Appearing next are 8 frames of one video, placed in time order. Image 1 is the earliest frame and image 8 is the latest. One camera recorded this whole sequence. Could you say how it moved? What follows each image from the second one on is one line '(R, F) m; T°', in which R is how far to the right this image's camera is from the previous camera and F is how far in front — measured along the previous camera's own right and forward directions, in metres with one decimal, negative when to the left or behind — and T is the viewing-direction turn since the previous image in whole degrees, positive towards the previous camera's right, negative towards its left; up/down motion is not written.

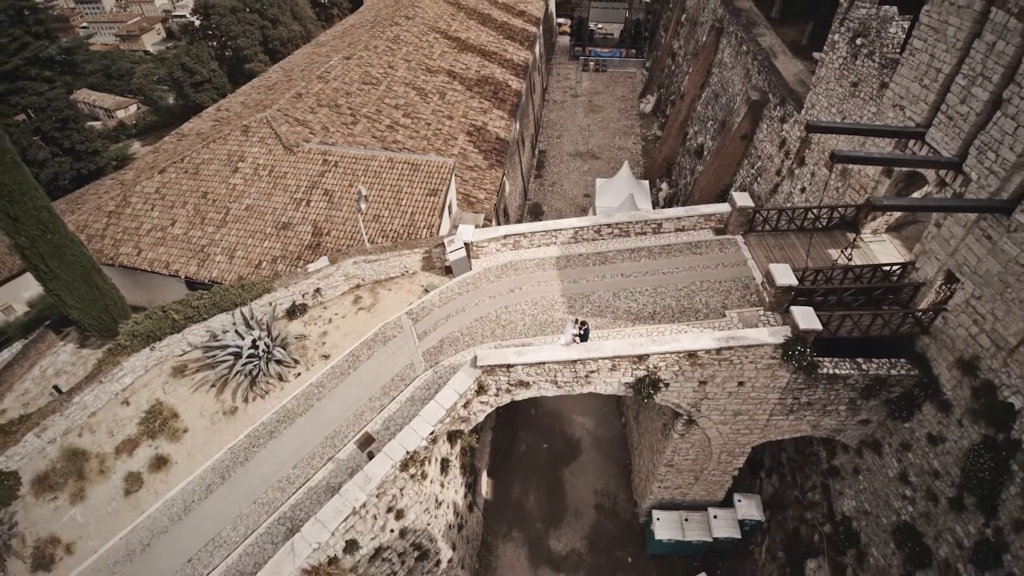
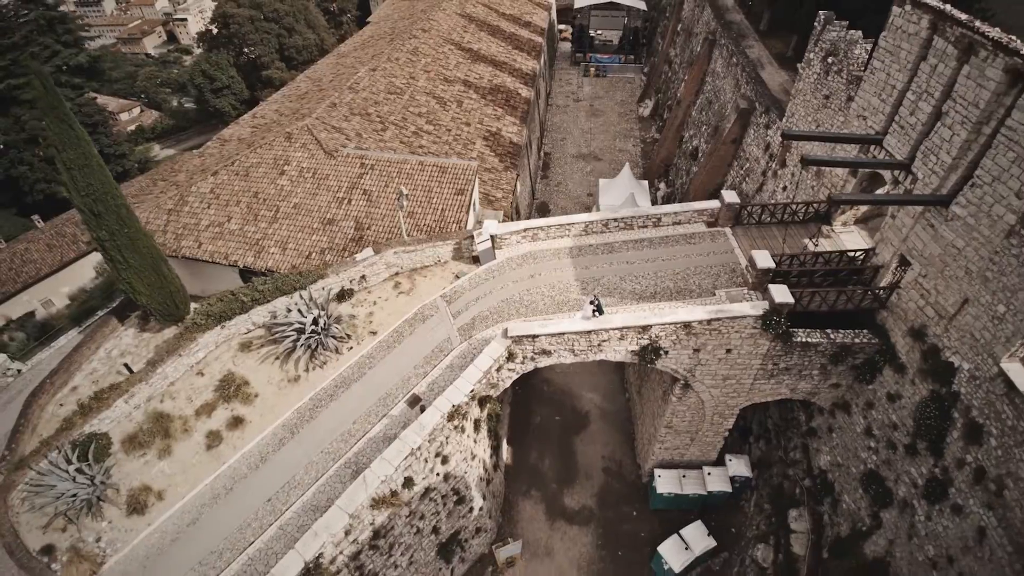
(-0.6, -1.8) m; 0°
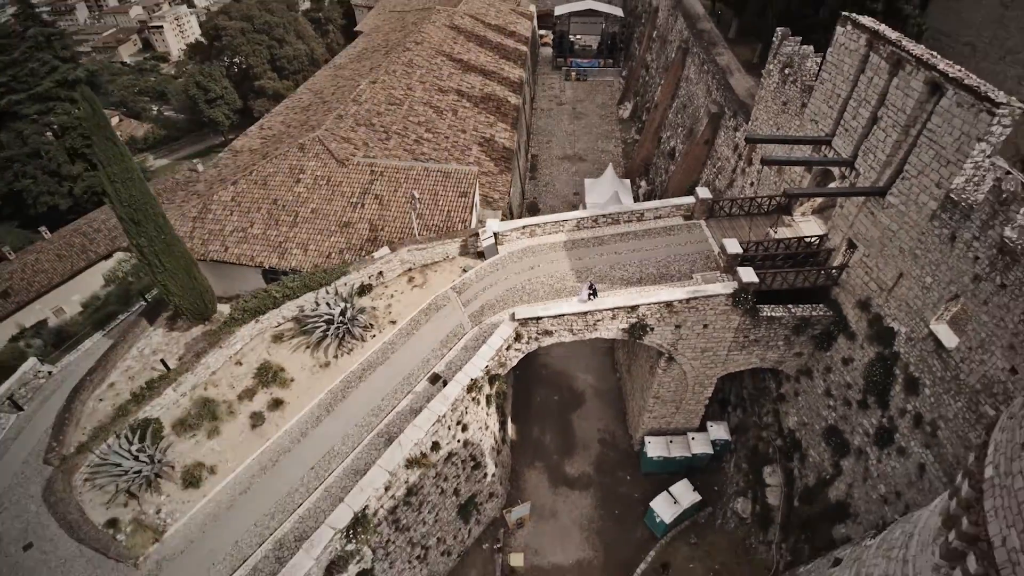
(-0.5, -1.7) m; +2°
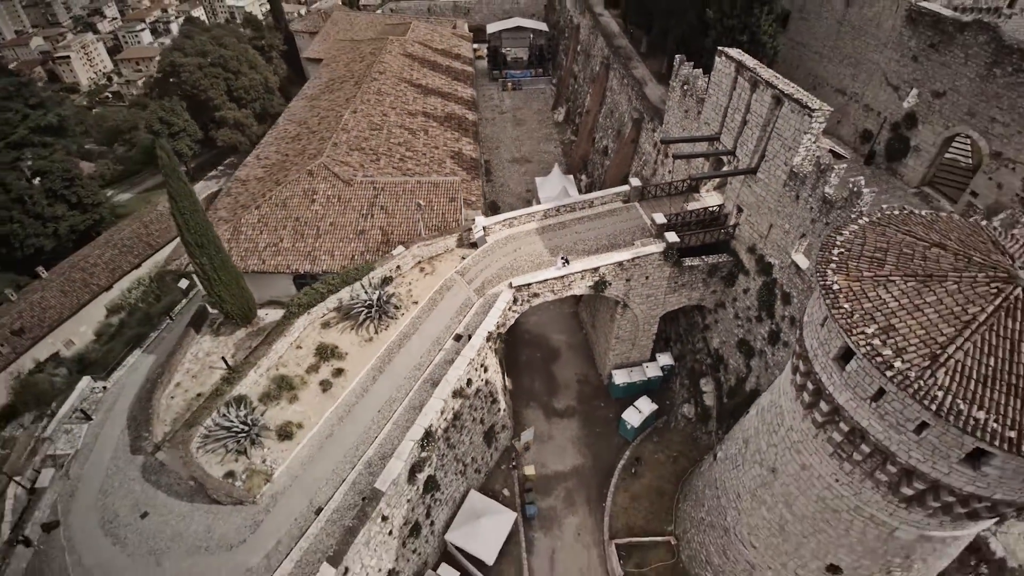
(-1.8, -4.7) m; +6°
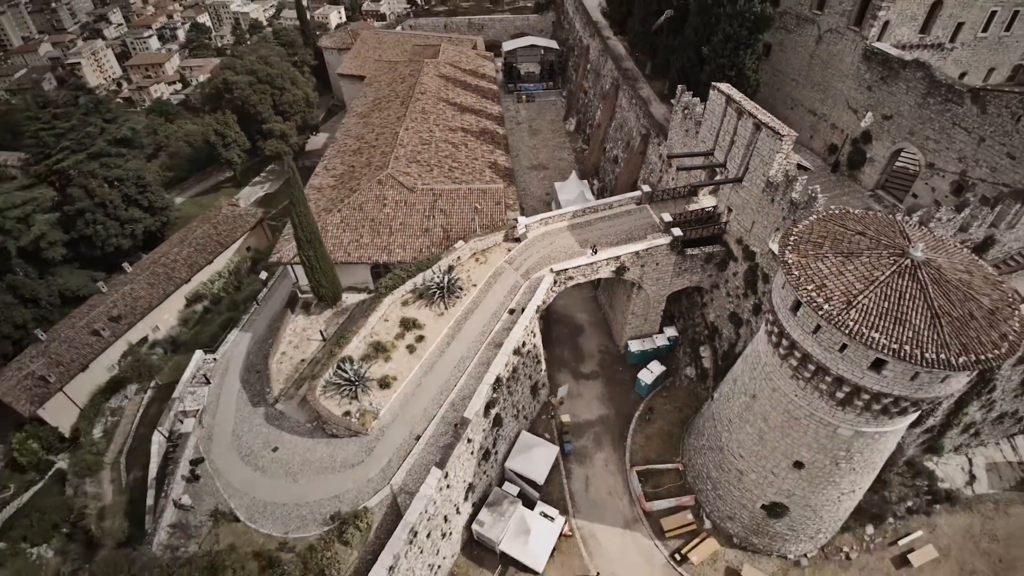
(-2.0, -5.1) m; +1°
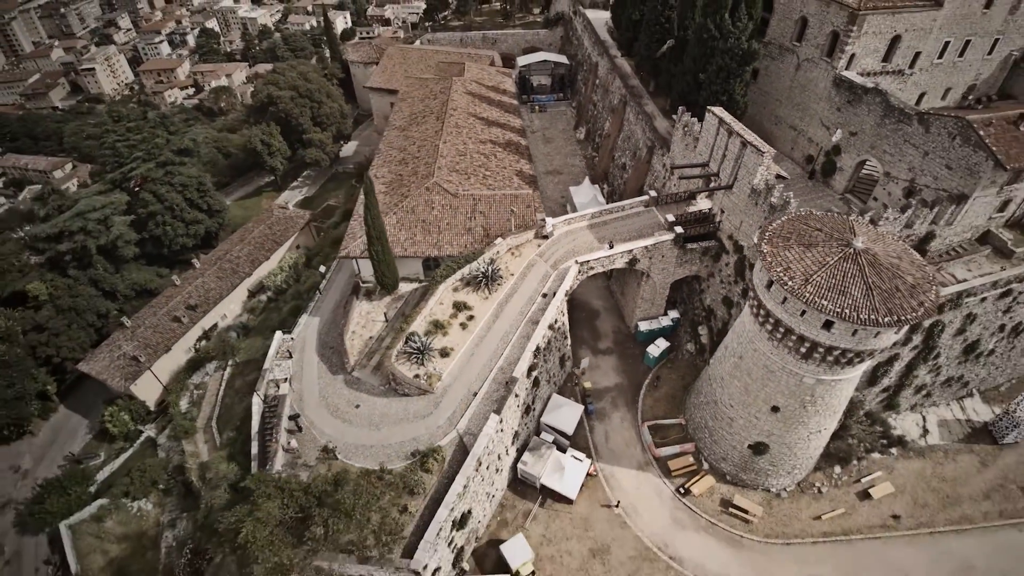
(-1.8, -5.1) m; 0°
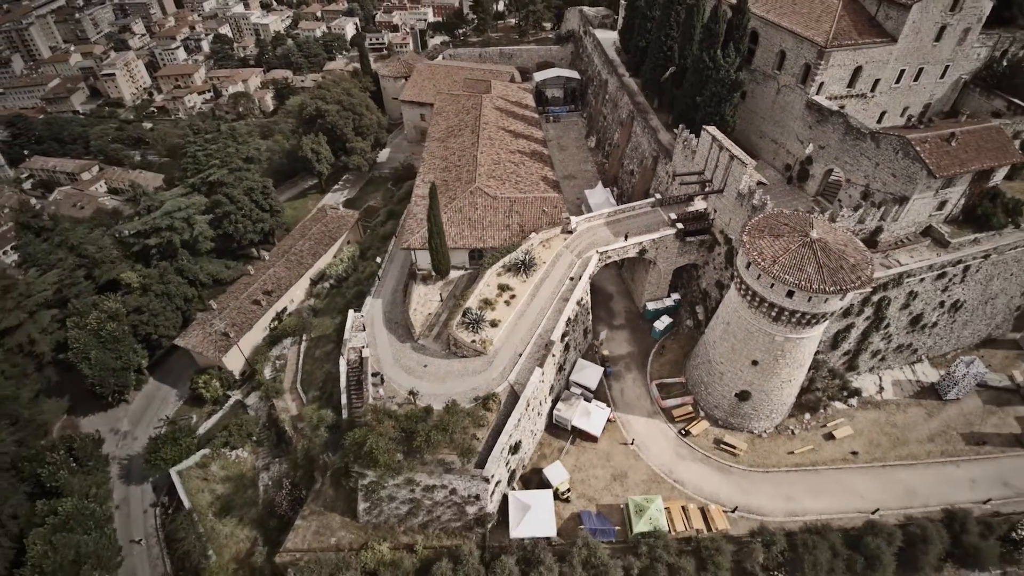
(-2.3, -6.8) m; 0°
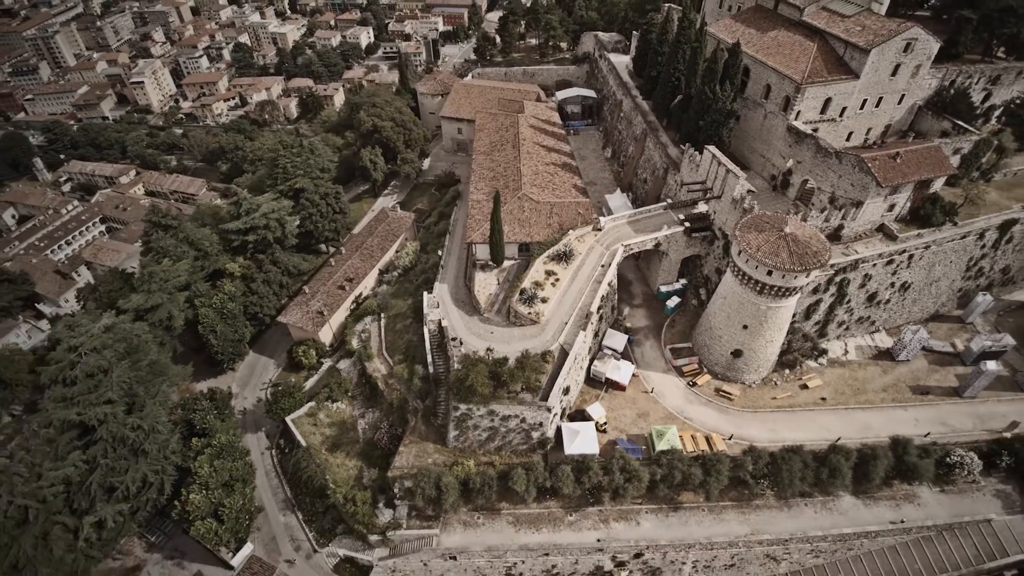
(-3.9, -9.9) m; 0°
